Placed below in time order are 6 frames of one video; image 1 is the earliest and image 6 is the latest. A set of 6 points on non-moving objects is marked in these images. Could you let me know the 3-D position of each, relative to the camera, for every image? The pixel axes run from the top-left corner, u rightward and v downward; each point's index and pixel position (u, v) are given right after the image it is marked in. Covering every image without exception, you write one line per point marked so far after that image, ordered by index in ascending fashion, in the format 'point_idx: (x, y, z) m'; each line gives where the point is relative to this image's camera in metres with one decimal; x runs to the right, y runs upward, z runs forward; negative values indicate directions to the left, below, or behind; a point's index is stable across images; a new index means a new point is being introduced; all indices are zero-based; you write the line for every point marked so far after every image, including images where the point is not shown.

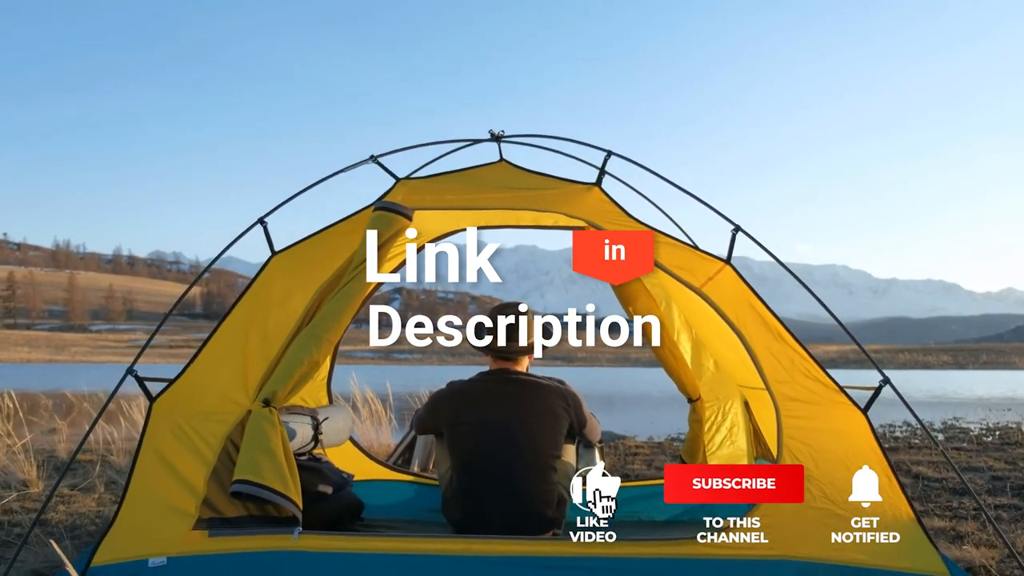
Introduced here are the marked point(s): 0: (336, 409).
0: (-1.5, -1.1, +6.8) m
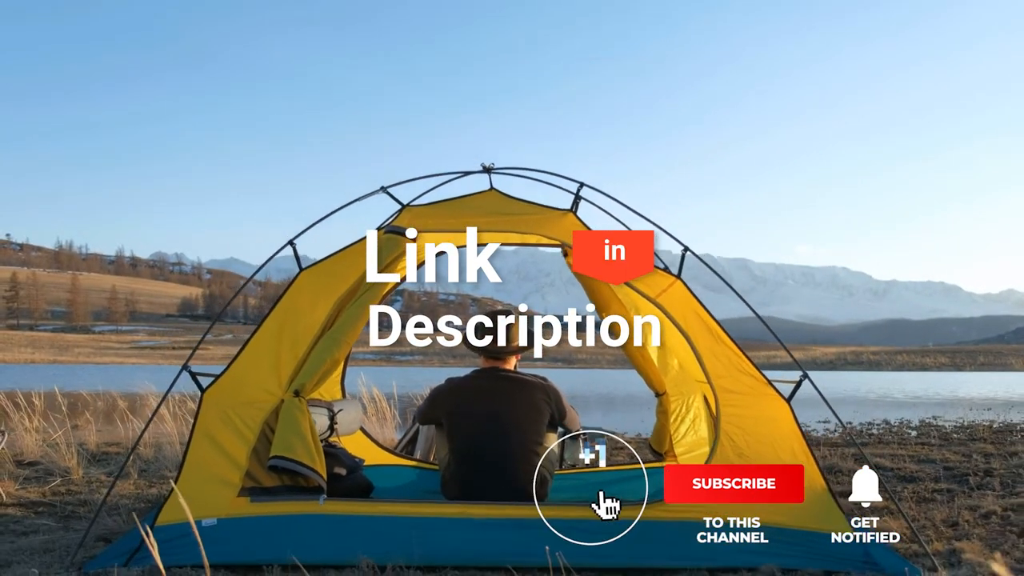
0: (-1.6, -1.1, +7.2) m
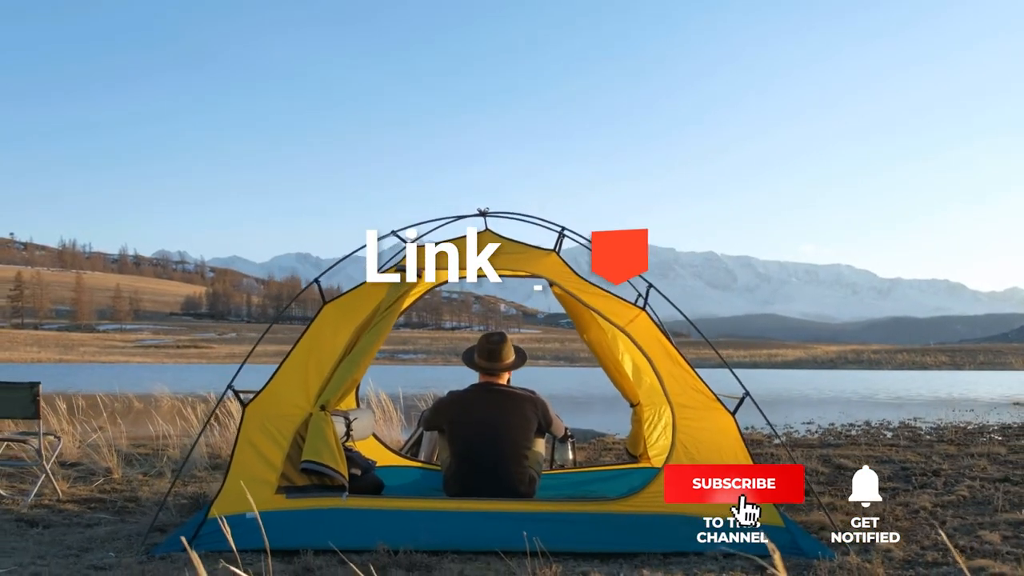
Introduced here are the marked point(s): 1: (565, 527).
0: (-1.6, -1.2, +7.7) m
1: (+0.3, -1.8, +5.8) m
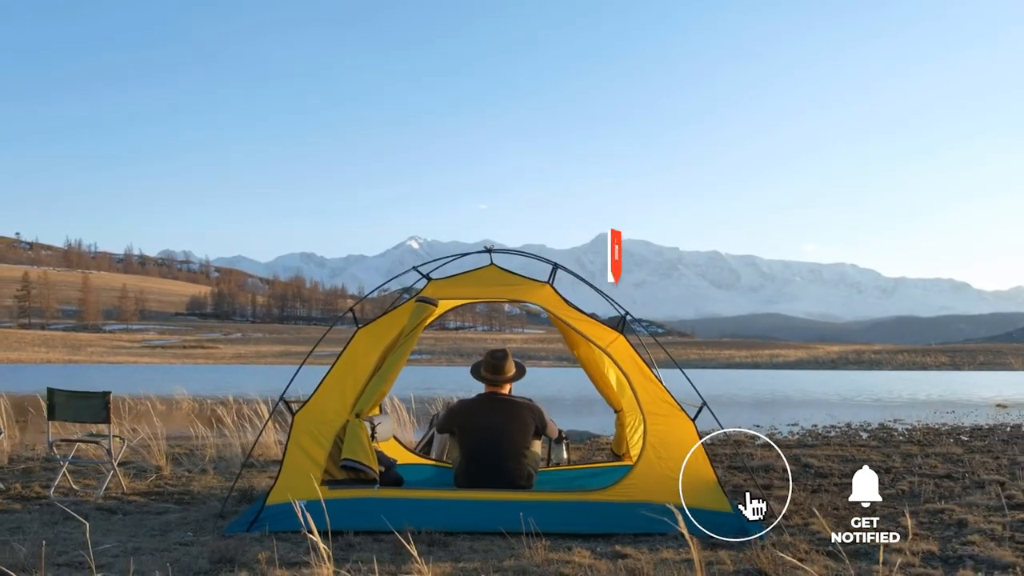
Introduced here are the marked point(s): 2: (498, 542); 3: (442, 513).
0: (-1.5, -1.4, +8.4) m
1: (+0.4, -2.0, +6.5) m
2: (-0.1, -2.1, +6.2) m
3: (-0.6, -2.0, +6.5) m
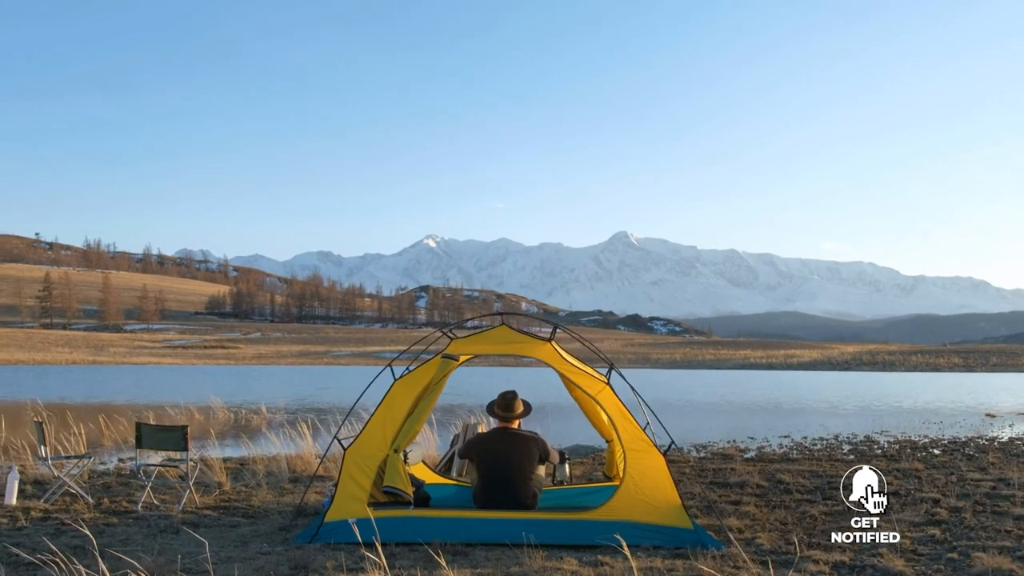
0: (-1.4, -1.7, +9.4) m
1: (+0.5, -2.3, +7.4) m
2: (0.0, -2.5, +7.1) m
3: (-0.5, -2.3, +7.5) m
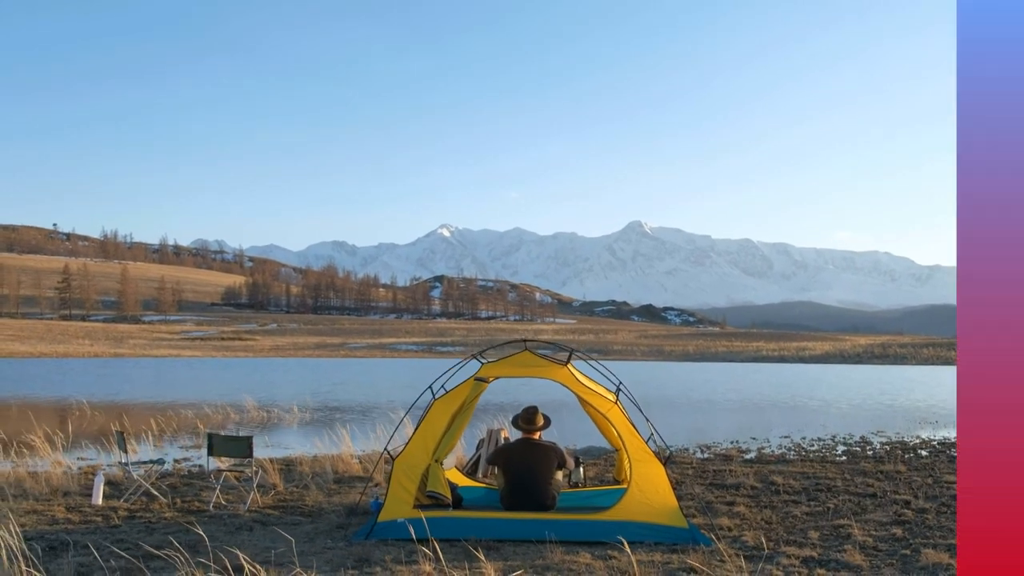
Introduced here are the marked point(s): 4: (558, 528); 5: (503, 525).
0: (-1.2, -1.9, +10.3) m
1: (+0.7, -2.6, +8.3) m
2: (+0.2, -2.7, +8.0) m
3: (-0.3, -2.6, +8.3) m
4: (+0.6, -2.6, +8.3) m
5: (-0.1, -2.6, +8.4) m
